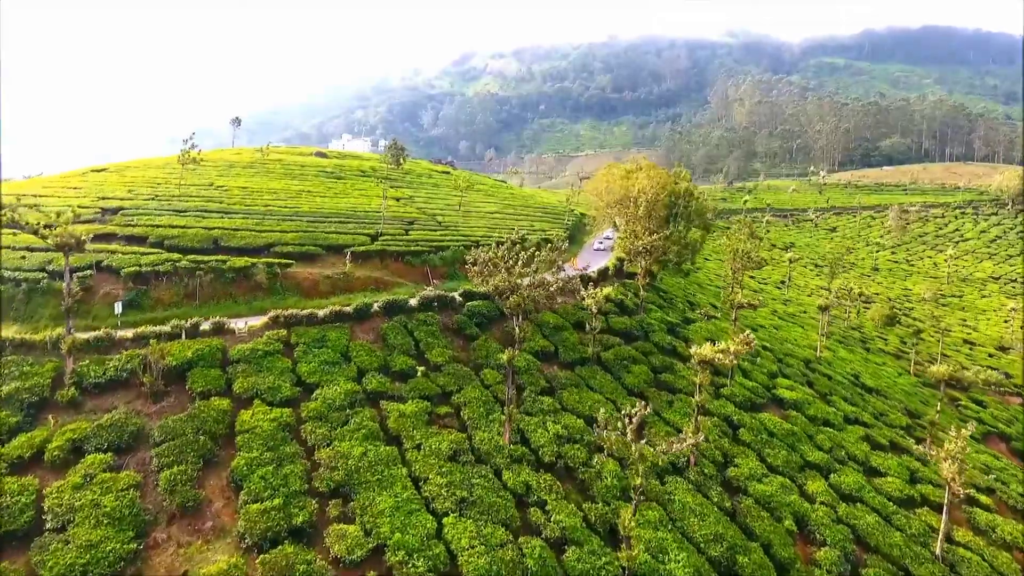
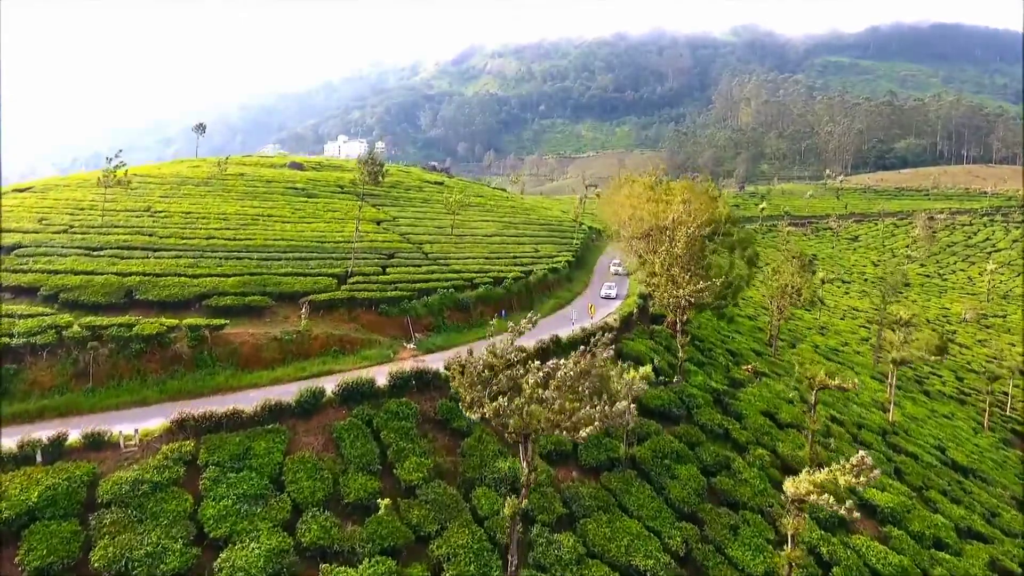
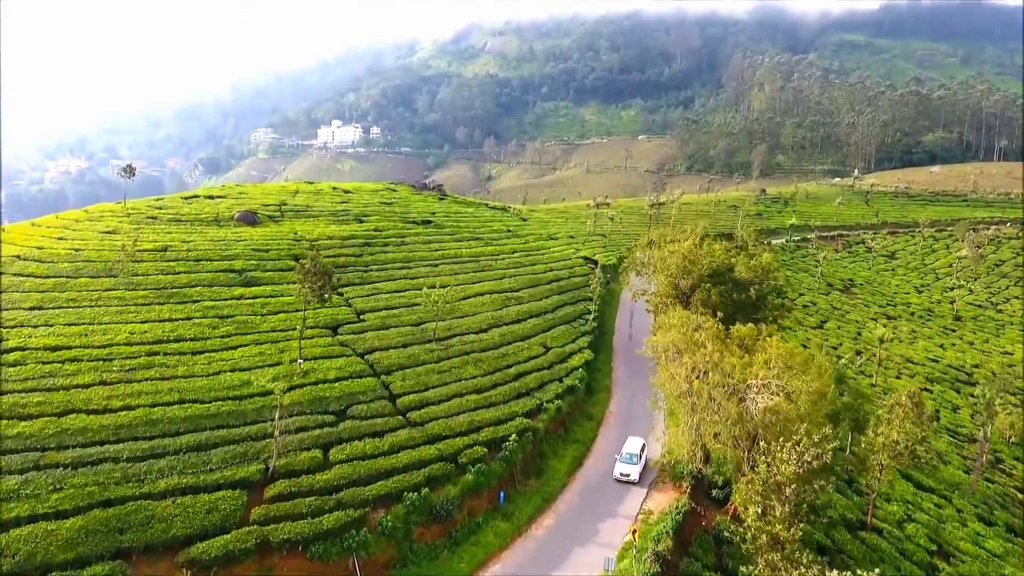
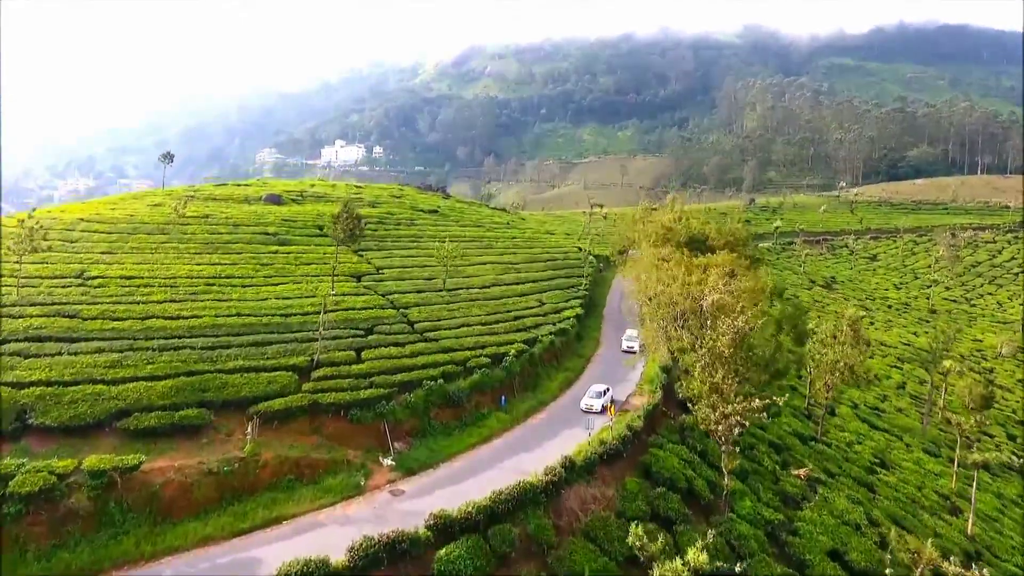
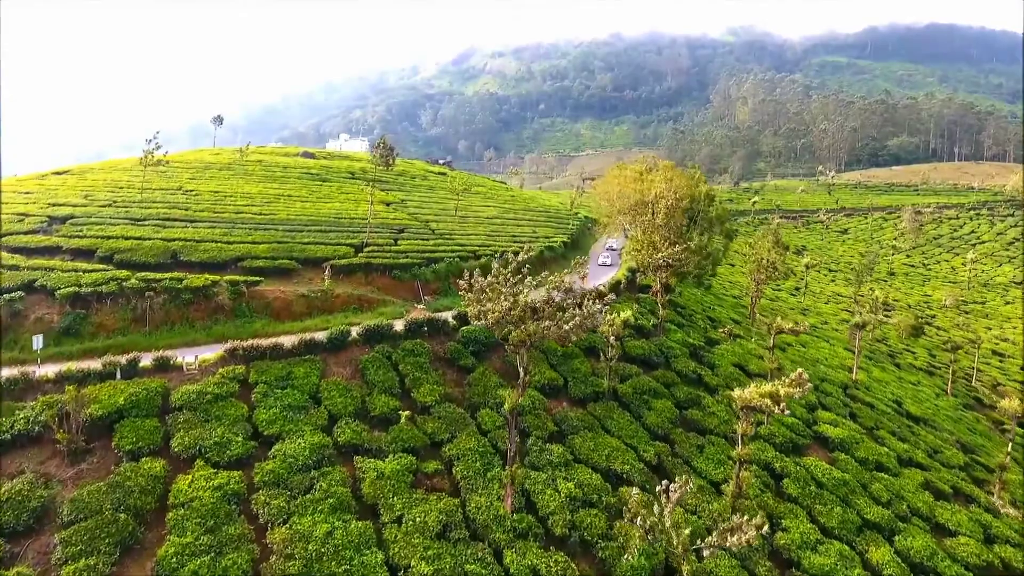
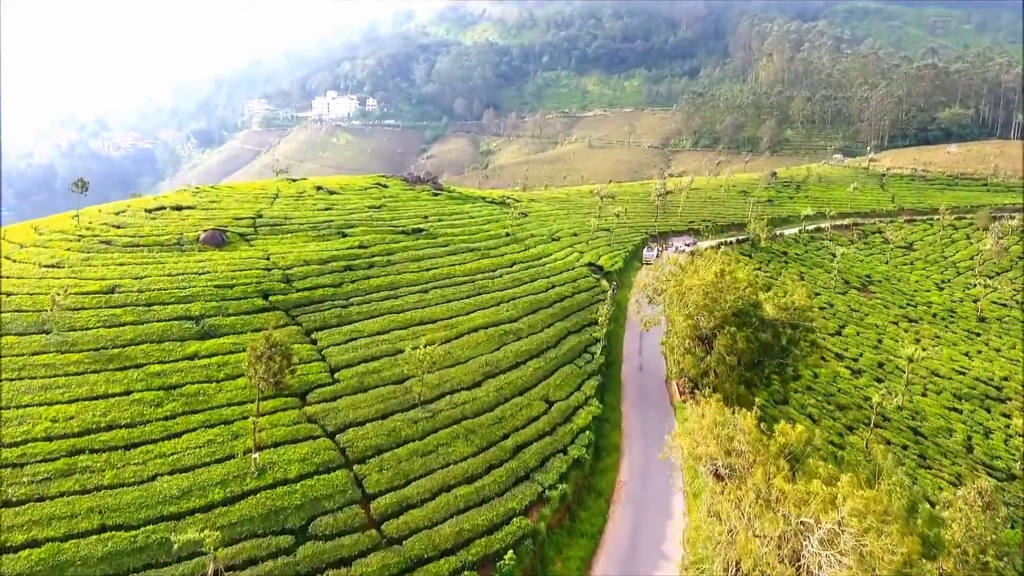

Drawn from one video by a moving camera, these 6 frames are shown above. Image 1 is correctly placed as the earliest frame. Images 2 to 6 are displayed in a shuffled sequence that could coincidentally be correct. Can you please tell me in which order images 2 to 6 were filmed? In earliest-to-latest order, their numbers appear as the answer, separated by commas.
5, 2, 4, 3, 6
